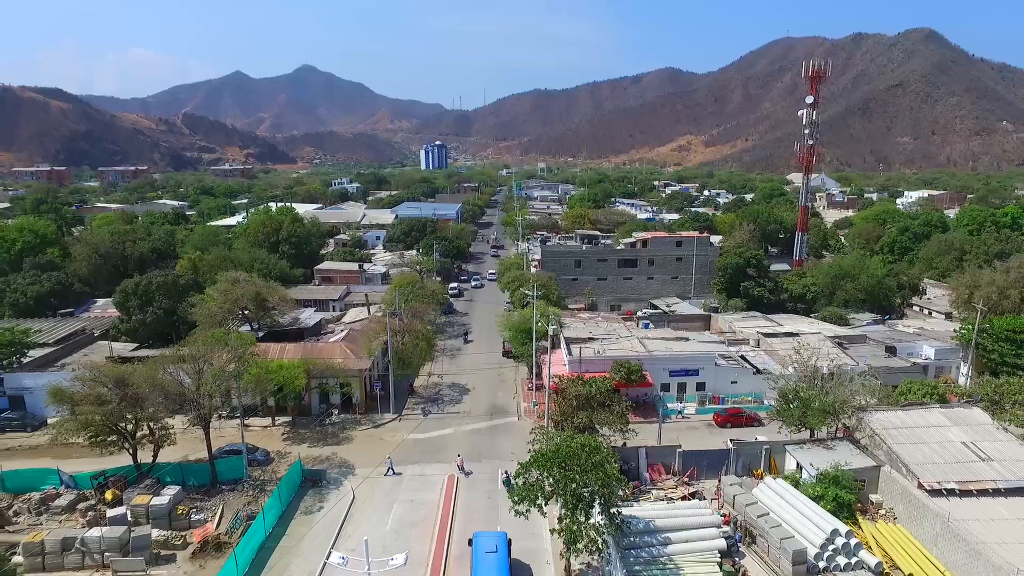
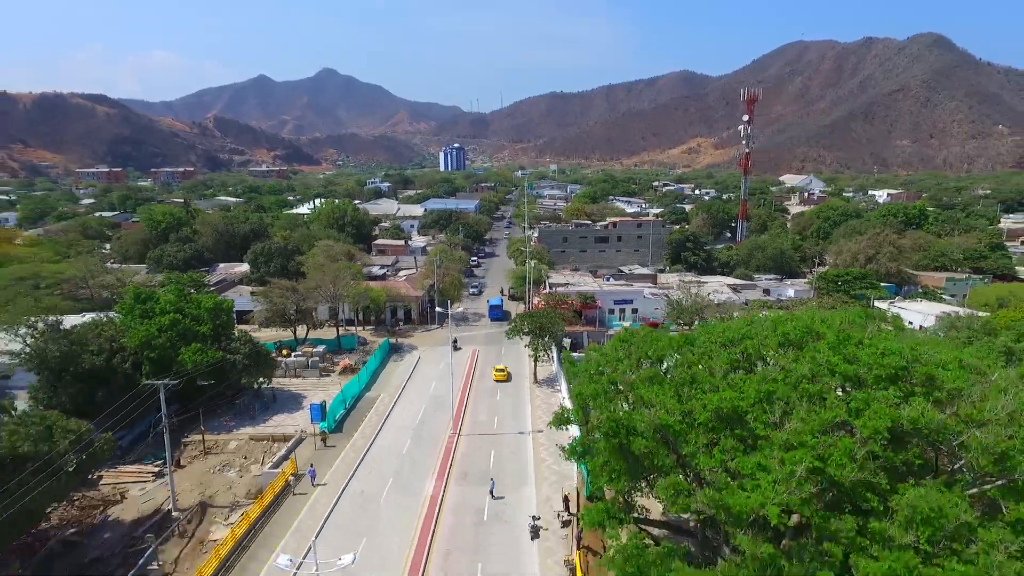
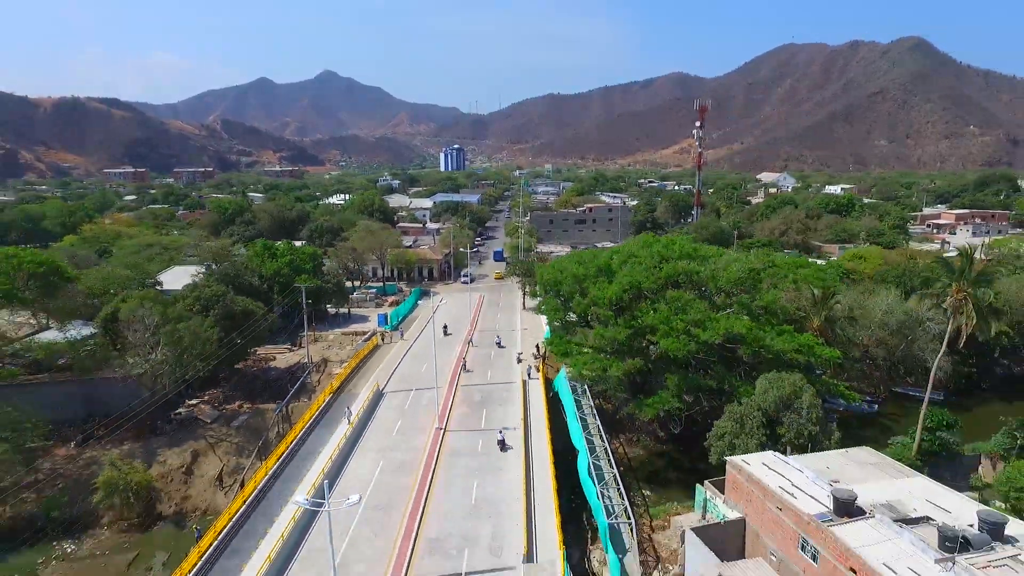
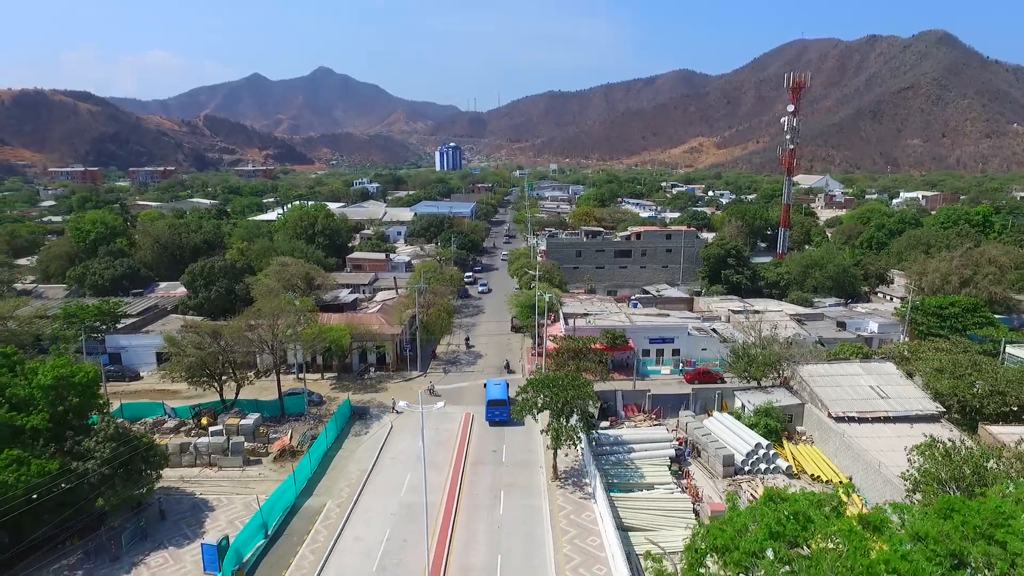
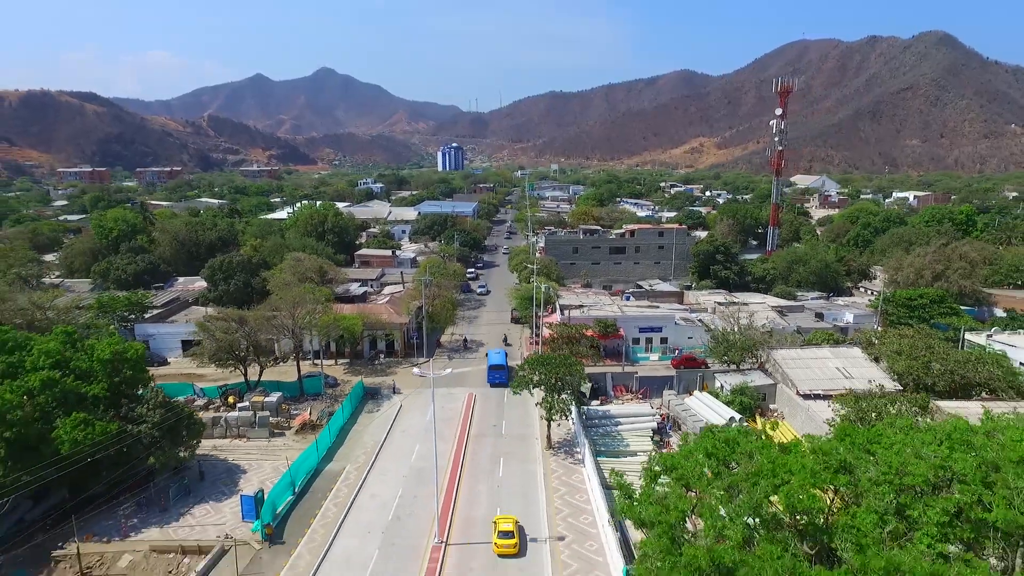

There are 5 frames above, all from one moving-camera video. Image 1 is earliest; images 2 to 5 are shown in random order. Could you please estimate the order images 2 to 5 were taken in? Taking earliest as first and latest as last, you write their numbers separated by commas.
4, 5, 2, 3
